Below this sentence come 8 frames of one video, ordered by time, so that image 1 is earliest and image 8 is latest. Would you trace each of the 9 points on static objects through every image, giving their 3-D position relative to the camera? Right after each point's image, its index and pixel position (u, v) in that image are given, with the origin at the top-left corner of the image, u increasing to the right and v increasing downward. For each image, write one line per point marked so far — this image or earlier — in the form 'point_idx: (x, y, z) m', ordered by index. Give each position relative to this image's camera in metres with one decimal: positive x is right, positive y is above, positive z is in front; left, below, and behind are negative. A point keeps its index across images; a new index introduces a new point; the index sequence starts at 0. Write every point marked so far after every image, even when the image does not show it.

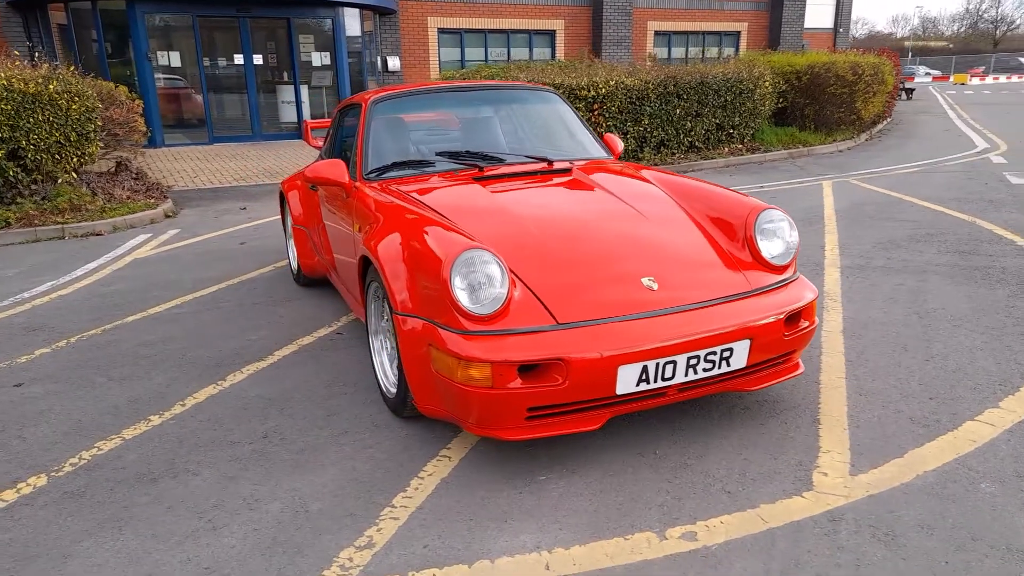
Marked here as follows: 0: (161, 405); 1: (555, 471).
0: (-1.6, -0.6, +3.5) m
1: (+0.2, -0.7, +2.8) m
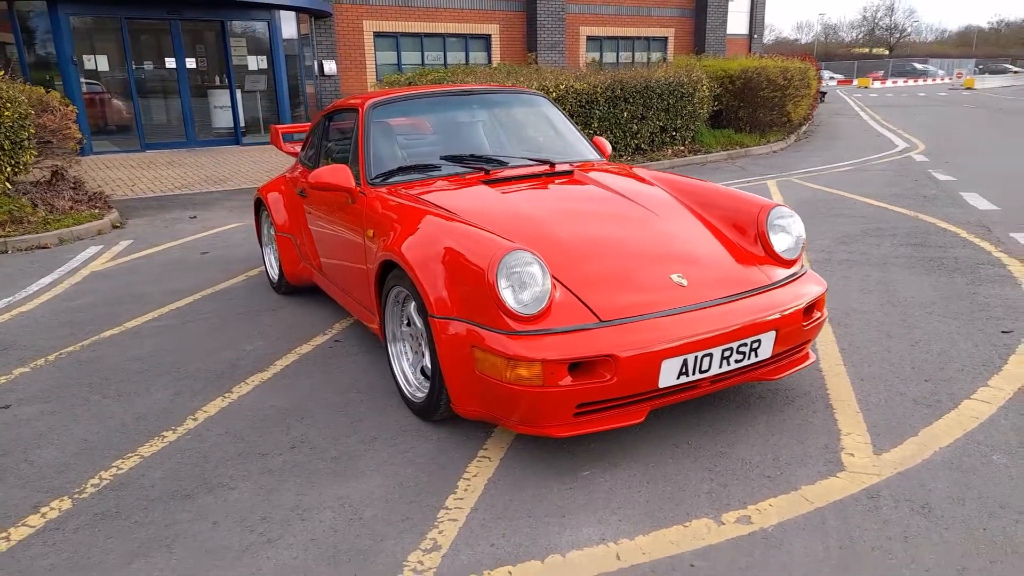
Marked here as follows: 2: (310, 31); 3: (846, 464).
0: (-1.5, -0.6, +3.4) m
1: (+0.3, -0.7, +2.9) m
2: (-4.3, +5.6, +16.2) m
3: (+1.3, -0.7, +2.8) m
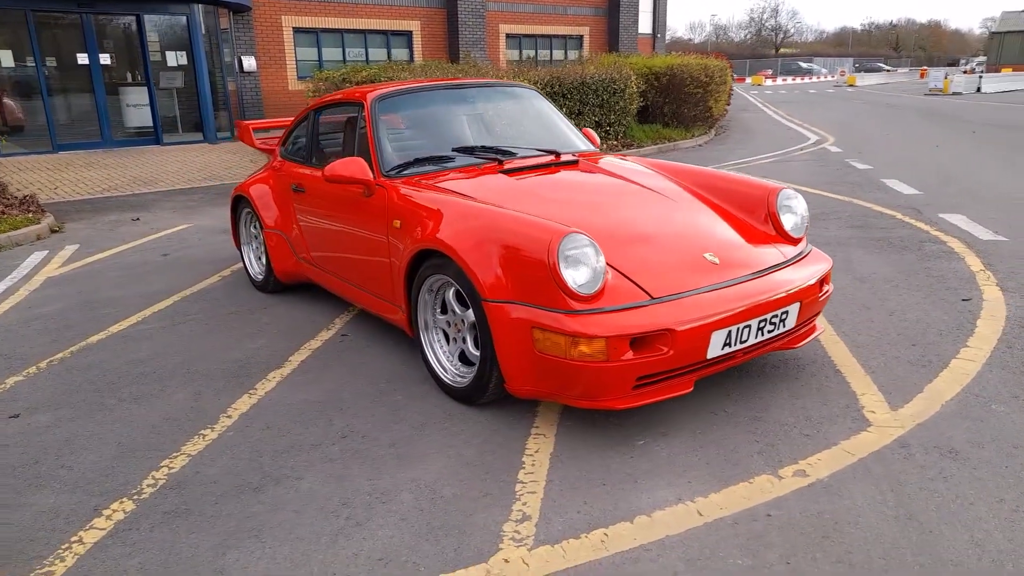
0: (-1.4, -0.6, +3.3) m
1: (+0.6, -0.6, +3.0) m
2: (-5.9, +5.5, +15.7) m
3: (+1.5, -0.5, +3.1) m
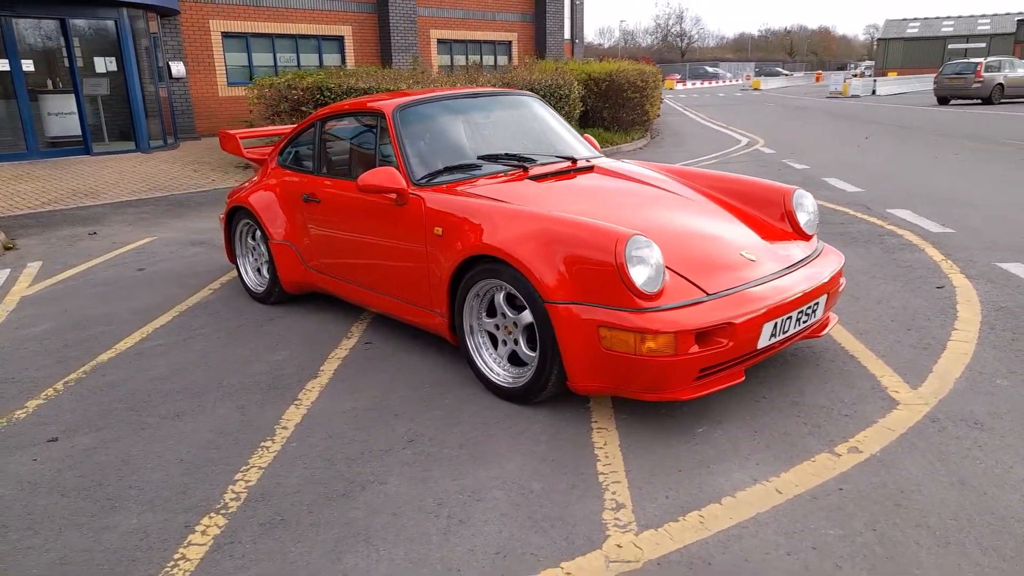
0: (-1.1, -0.6, +3.3) m
1: (+0.8, -0.6, +3.2) m
2: (-7.2, +5.2, +15.1) m
3: (+1.8, -0.5, +3.4) m
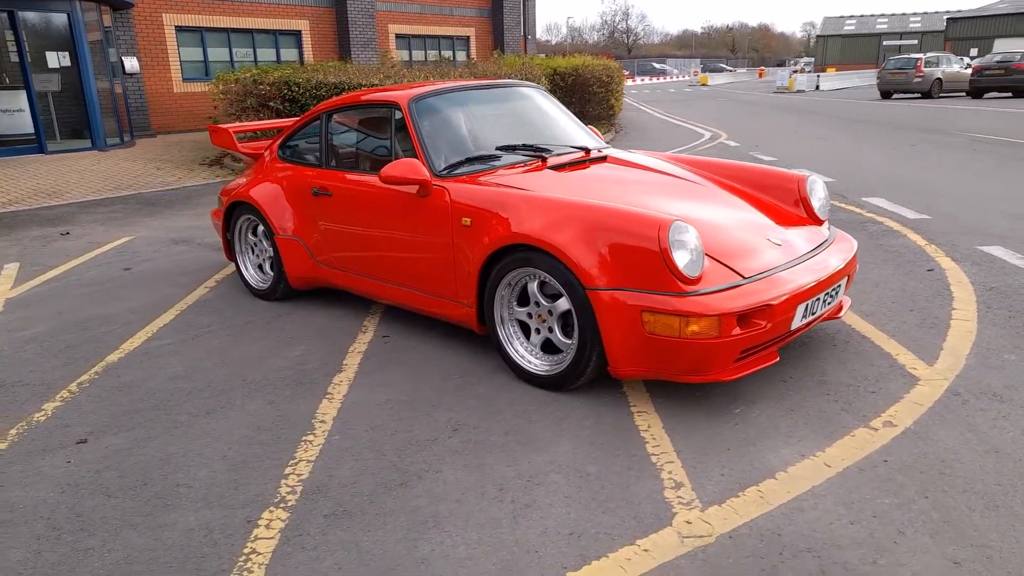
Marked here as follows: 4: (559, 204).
0: (-0.9, -0.6, +3.3) m
1: (+1.0, -0.5, +3.3) m
2: (-7.9, +5.2, +14.6) m
3: (+1.9, -0.4, +3.5) m
4: (+0.2, +0.4, +3.4) m
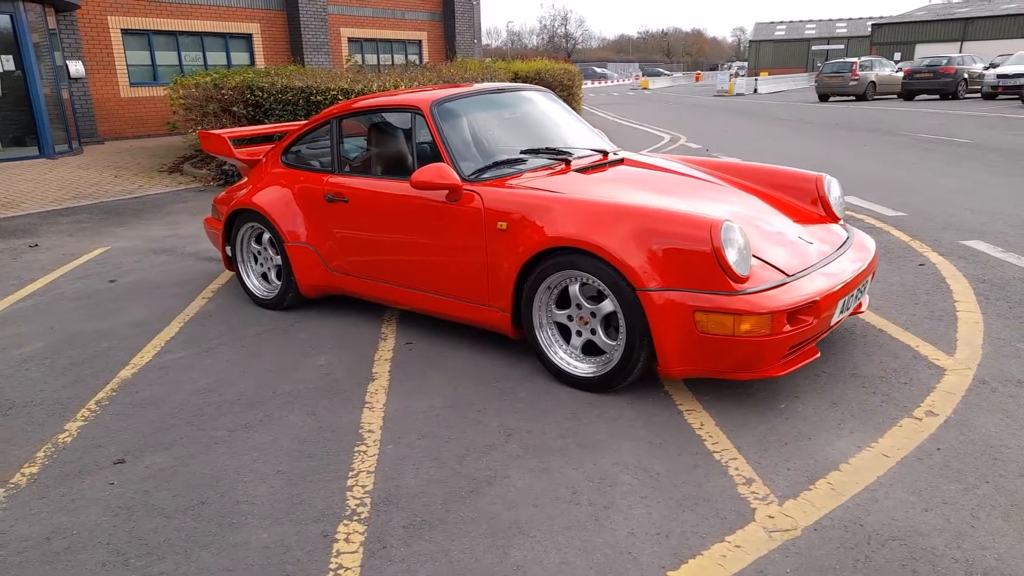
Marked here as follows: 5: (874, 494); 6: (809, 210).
0: (-0.7, -0.6, +3.2) m
1: (+1.2, -0.5, +3.4) m
2: (-8.6, +4.9, +14.0) m
3: (+2.1, -0.4, +3.7) m
4: (+0.4, +0.4, +3.4) m
5: (+1.3, -0.7, +2.6) m
6: (+1.6, +0.4, +4.1) m
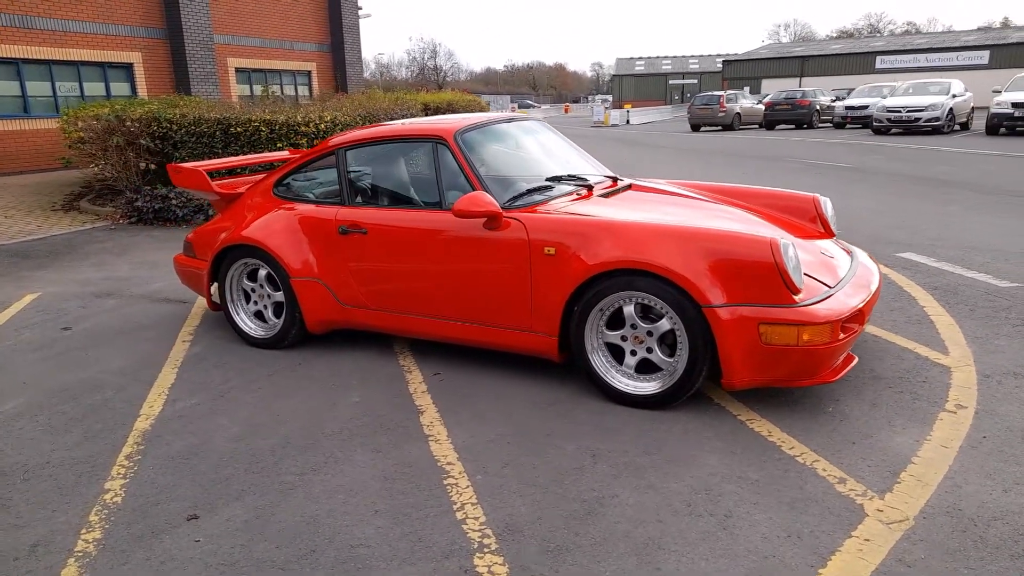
0: (-0.3, -0.8, +3.1) m
1: (+1.5, -0.6, +3.6) m
2: (-10.2, +4.0, +12.6) m
3: (+2.4, -0.4, +4.1) m
4: (+0.7, +0.3, +3.5) m
5: (+1.7, -0.7, +2.9) m
6: (+1.8, +0.4, +4.4) m
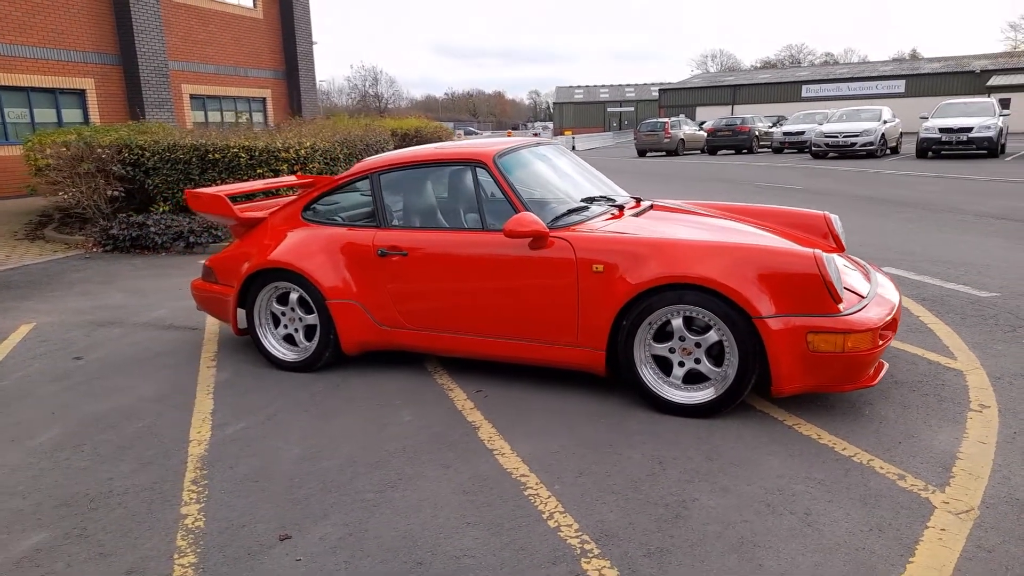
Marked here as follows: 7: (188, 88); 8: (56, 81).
0: (0.0, -0.8, +3.2) m
1: (+1.8, -0.6, +3.9) m
2: (-10.6, +3.4, +12.1) m
3: (+2.6, -0.5, +4.3) m
4: (+0.9, +0.2, +3.7) m
5: (+2.0, -0.8, +3.1) m
6: (+2.0, +0.3, +4.7) m
7: (-8.4, +5.2, +19.4) m
8: (-9.7, +4.4, +16.0) m
